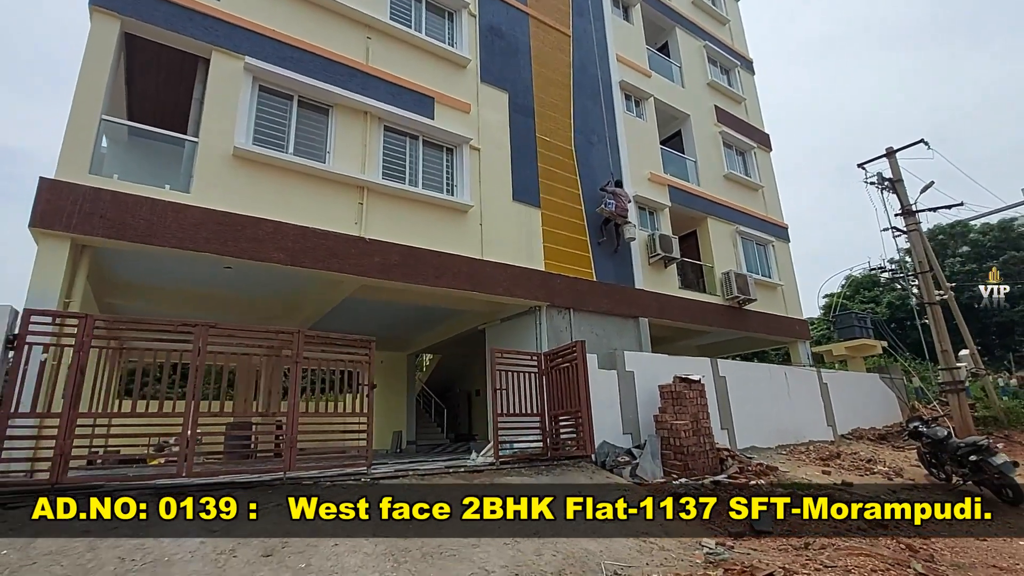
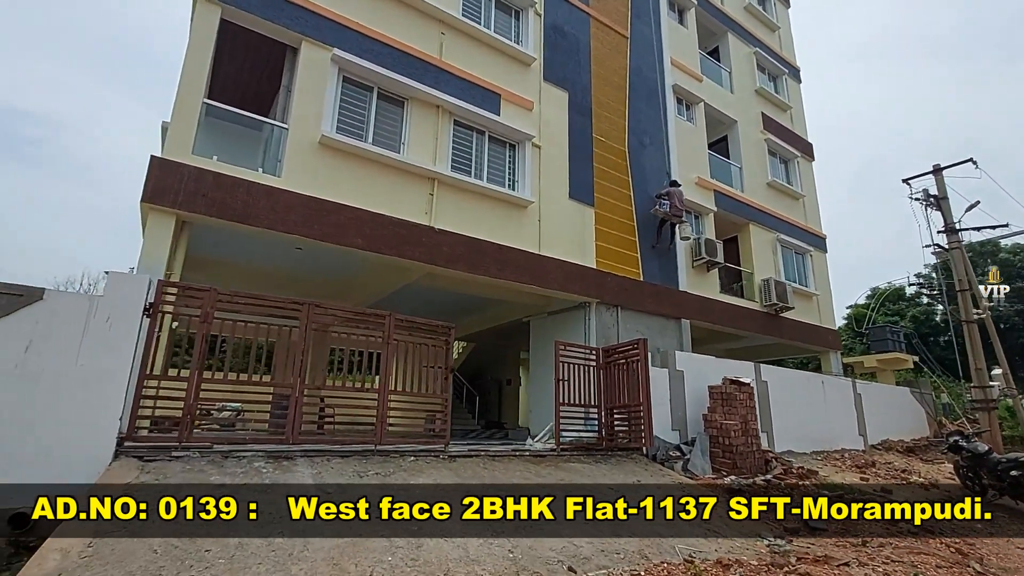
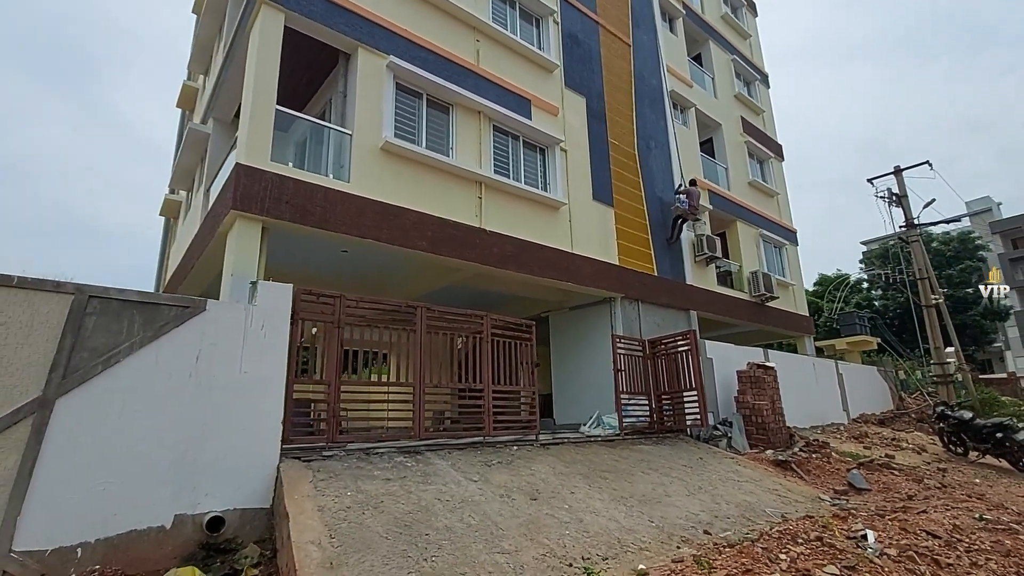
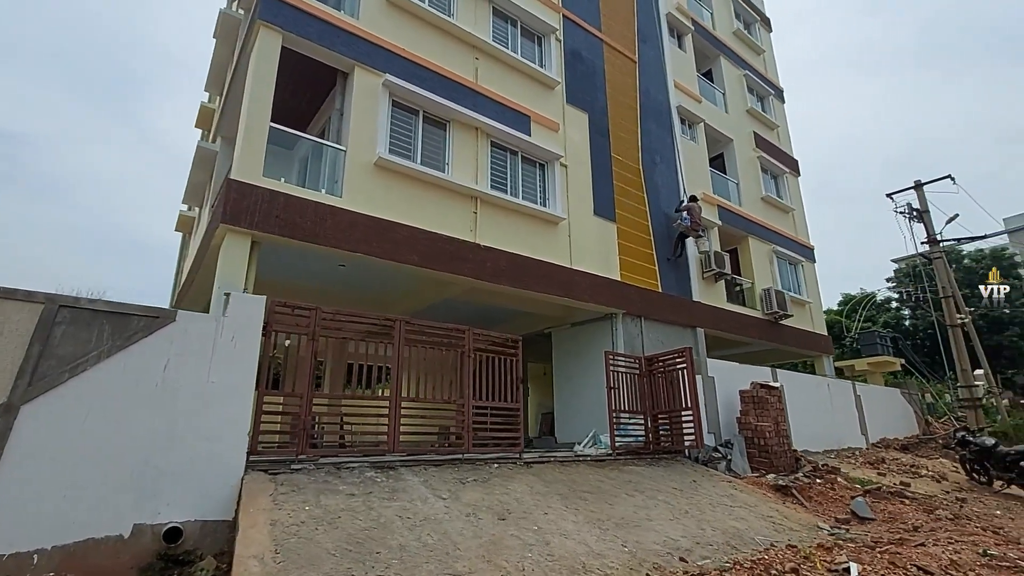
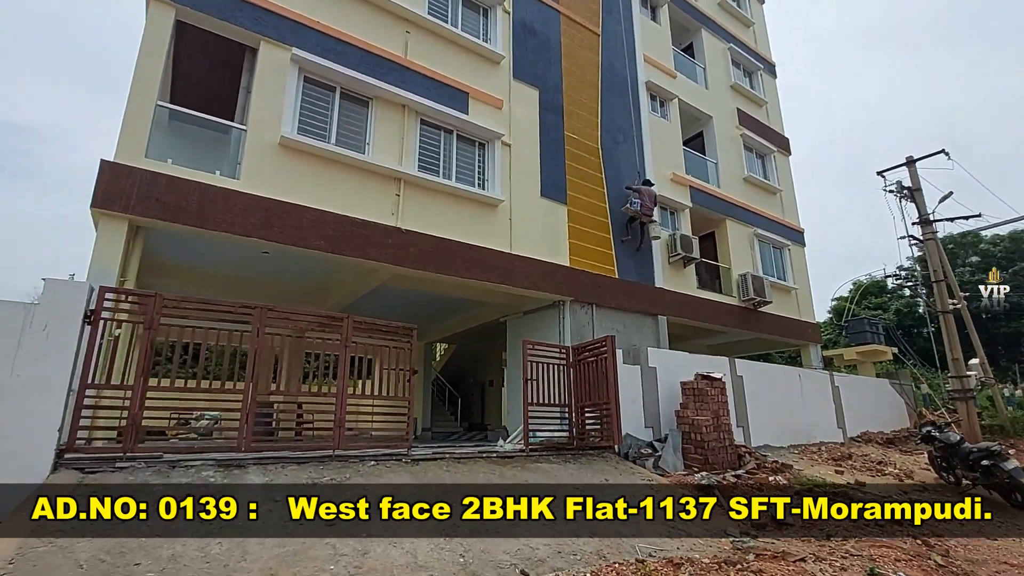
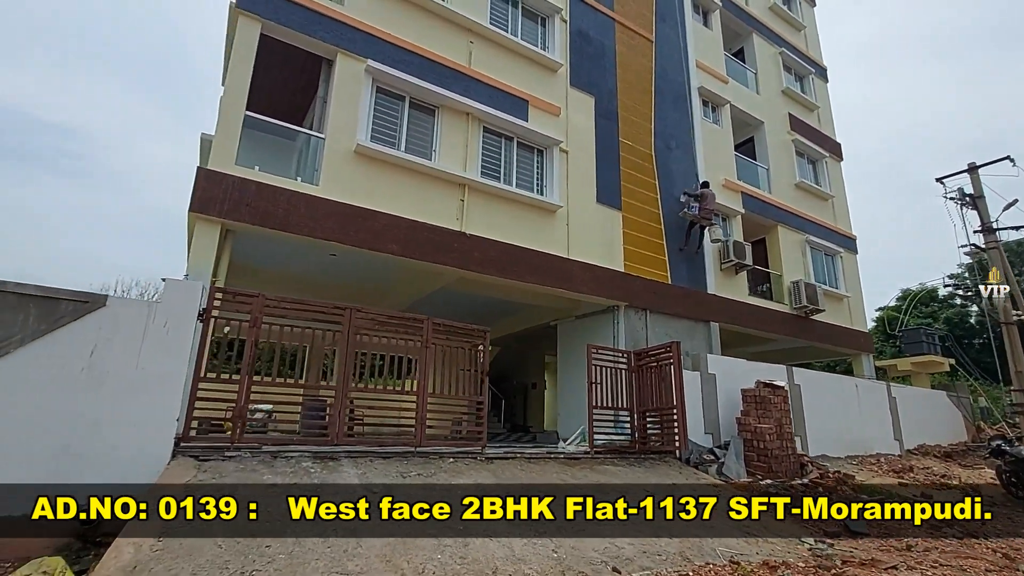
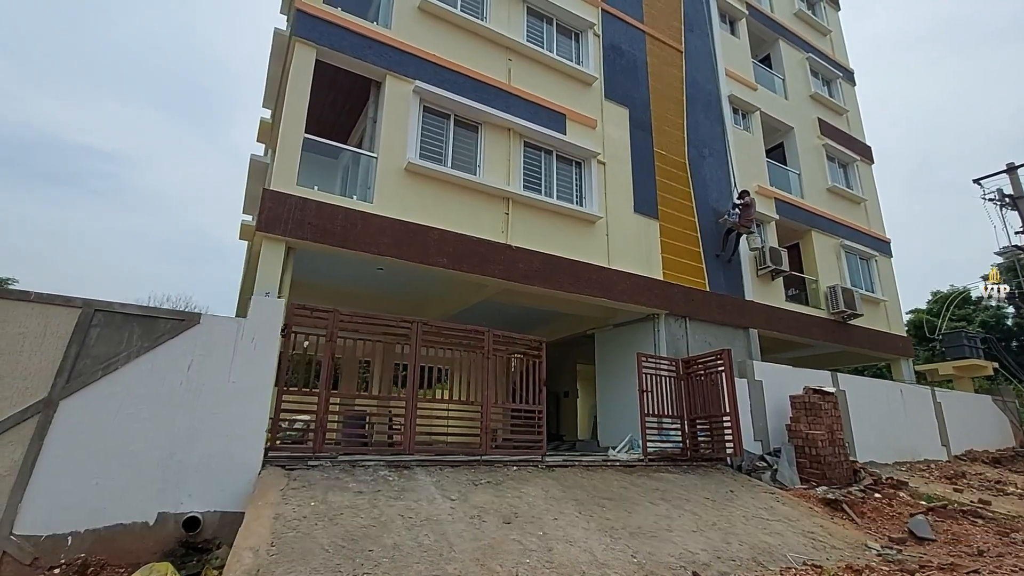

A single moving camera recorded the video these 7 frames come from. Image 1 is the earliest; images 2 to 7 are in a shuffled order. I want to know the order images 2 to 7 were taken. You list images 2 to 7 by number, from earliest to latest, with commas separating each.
5, 2, 6, 7, 4, 3
